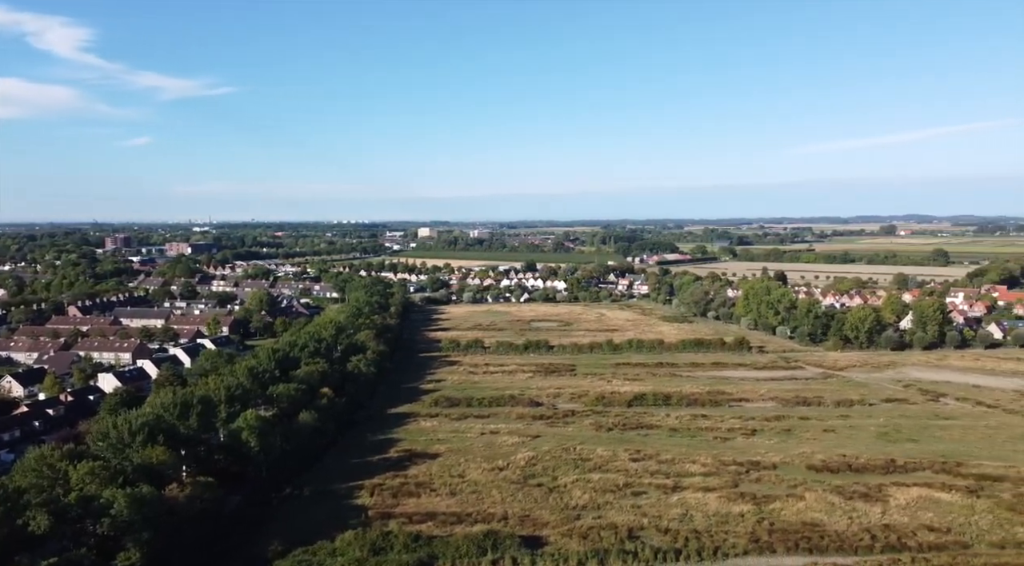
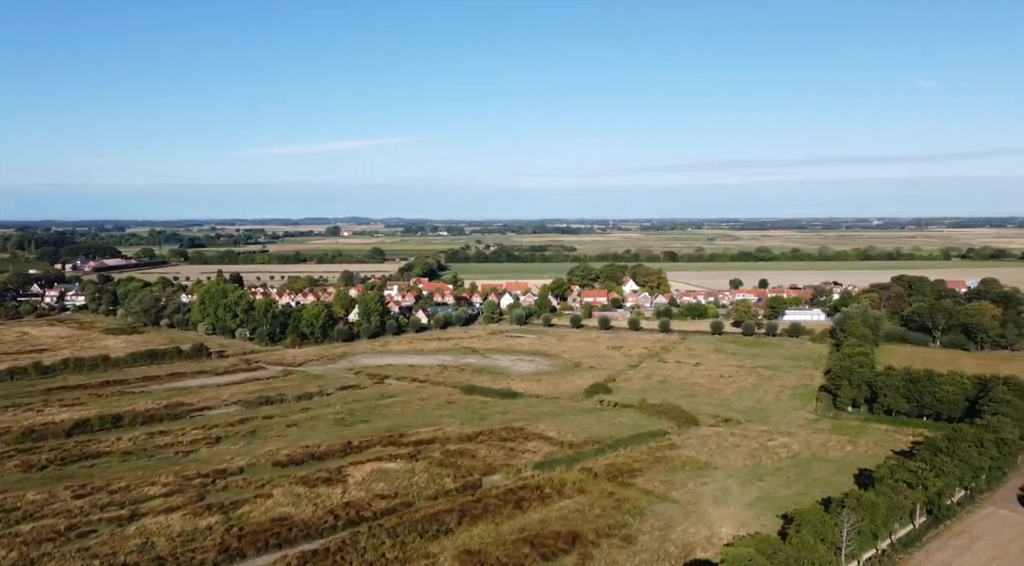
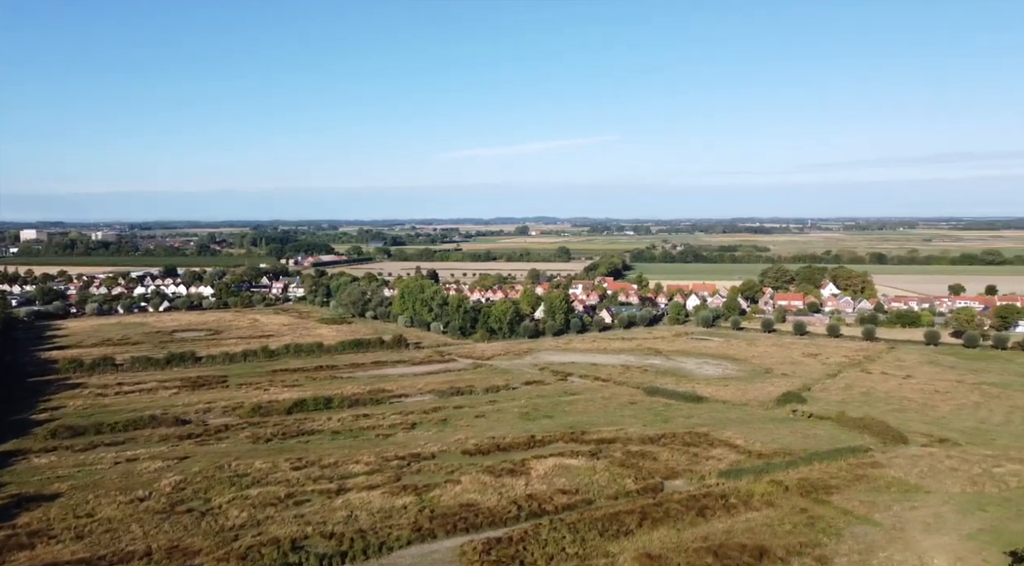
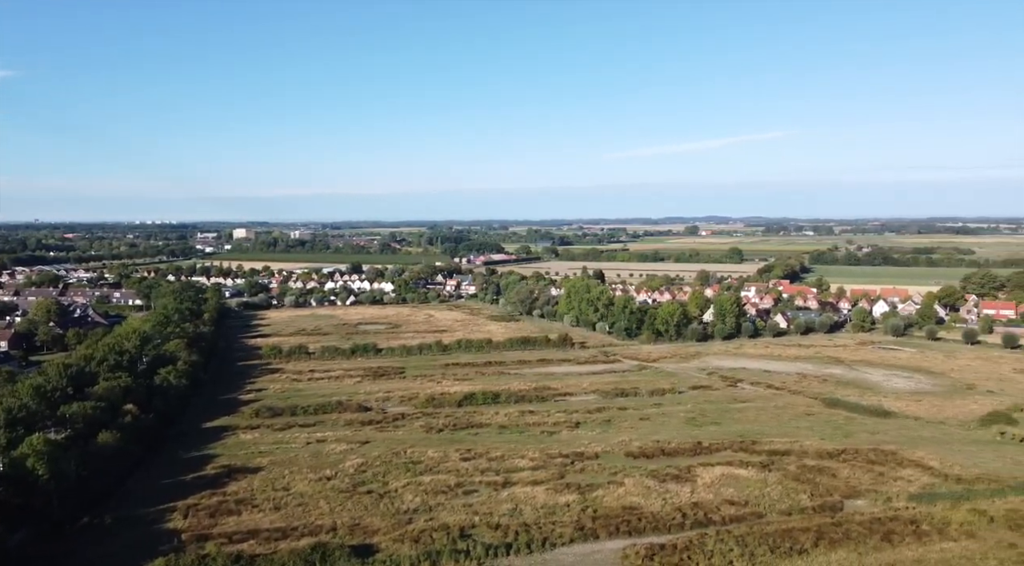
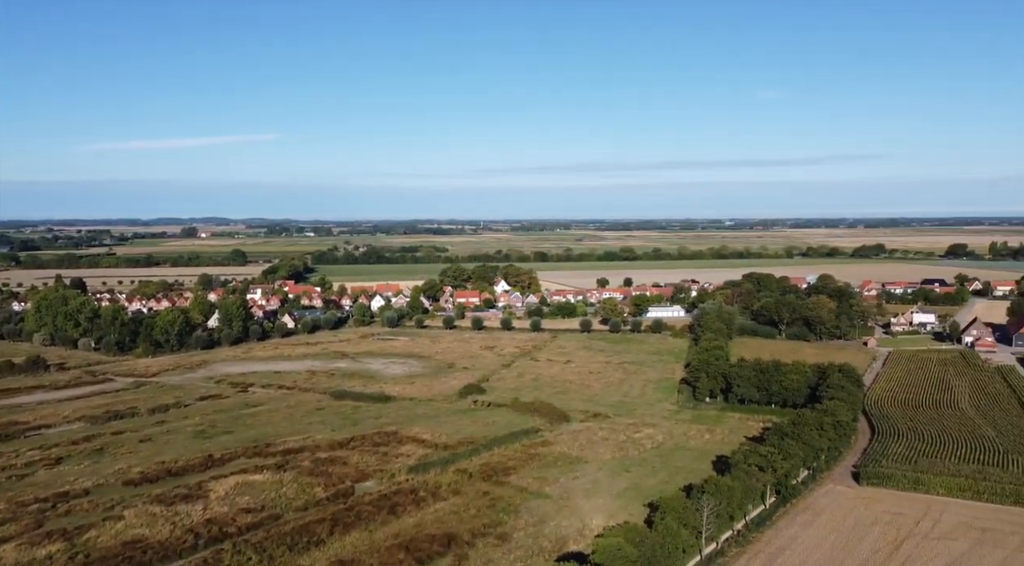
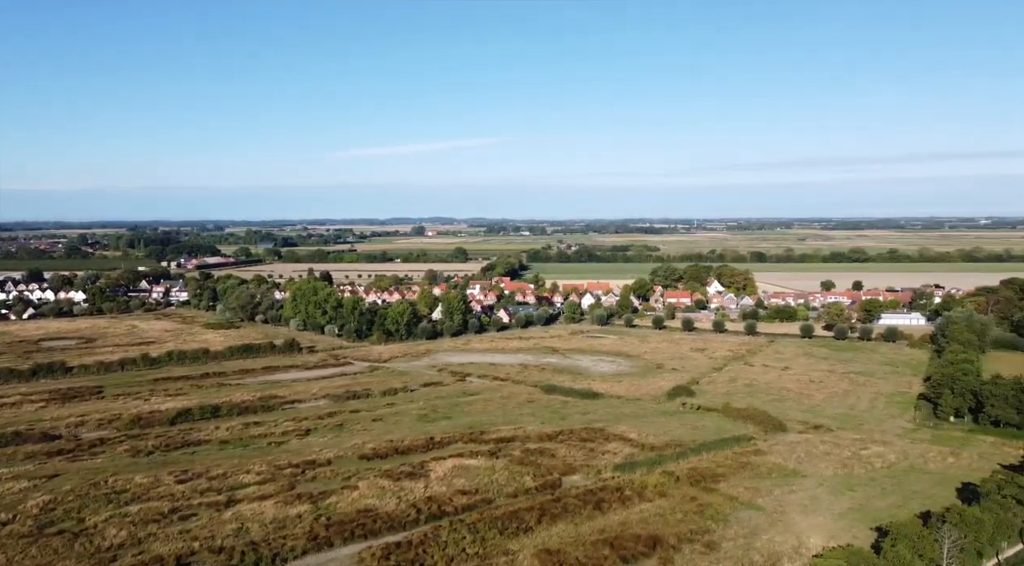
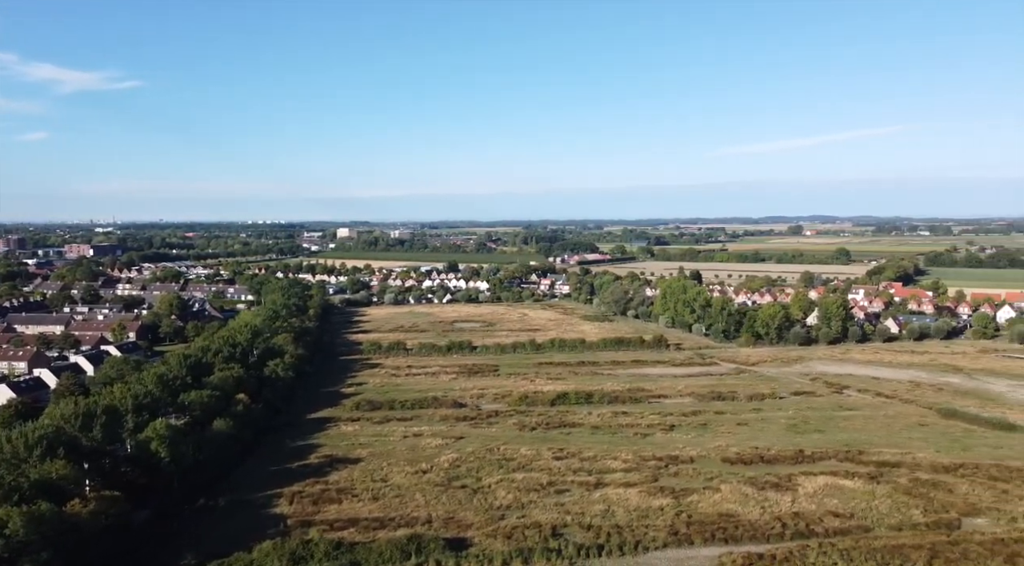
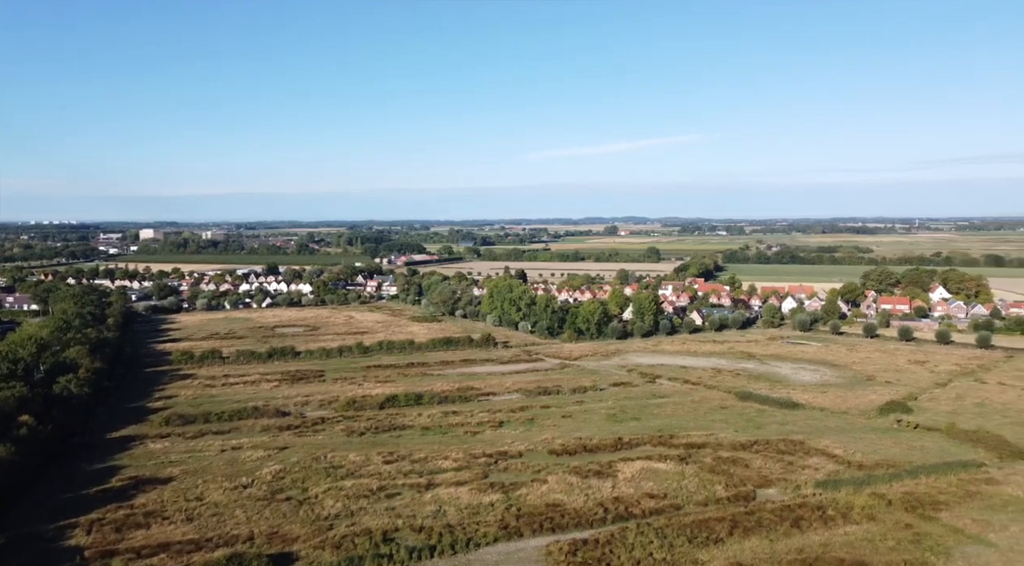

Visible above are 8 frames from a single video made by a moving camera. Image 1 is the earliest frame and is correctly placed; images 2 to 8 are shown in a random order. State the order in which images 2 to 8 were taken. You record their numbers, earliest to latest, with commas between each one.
7, 4, 8, 3, 6, 2, 5
